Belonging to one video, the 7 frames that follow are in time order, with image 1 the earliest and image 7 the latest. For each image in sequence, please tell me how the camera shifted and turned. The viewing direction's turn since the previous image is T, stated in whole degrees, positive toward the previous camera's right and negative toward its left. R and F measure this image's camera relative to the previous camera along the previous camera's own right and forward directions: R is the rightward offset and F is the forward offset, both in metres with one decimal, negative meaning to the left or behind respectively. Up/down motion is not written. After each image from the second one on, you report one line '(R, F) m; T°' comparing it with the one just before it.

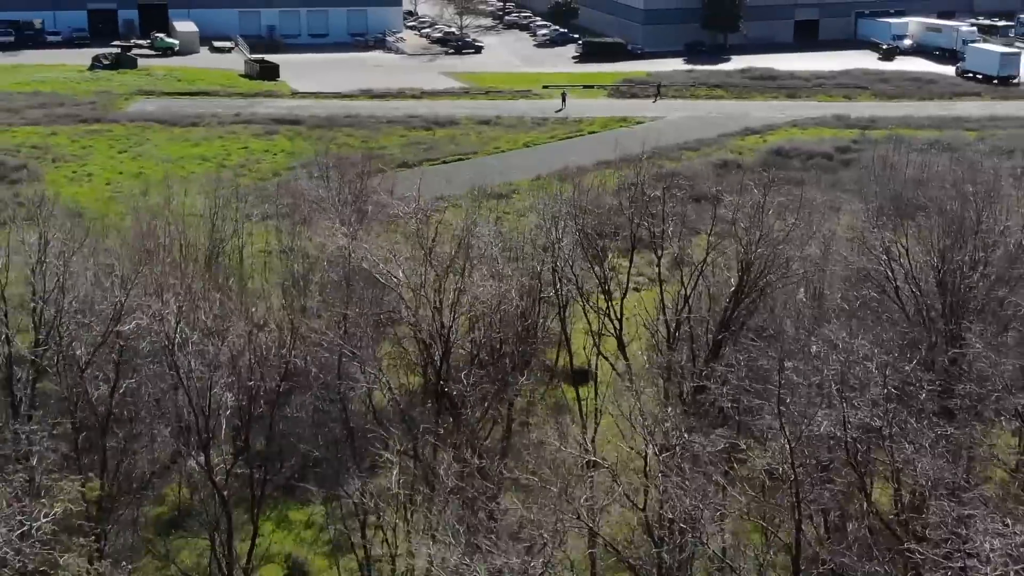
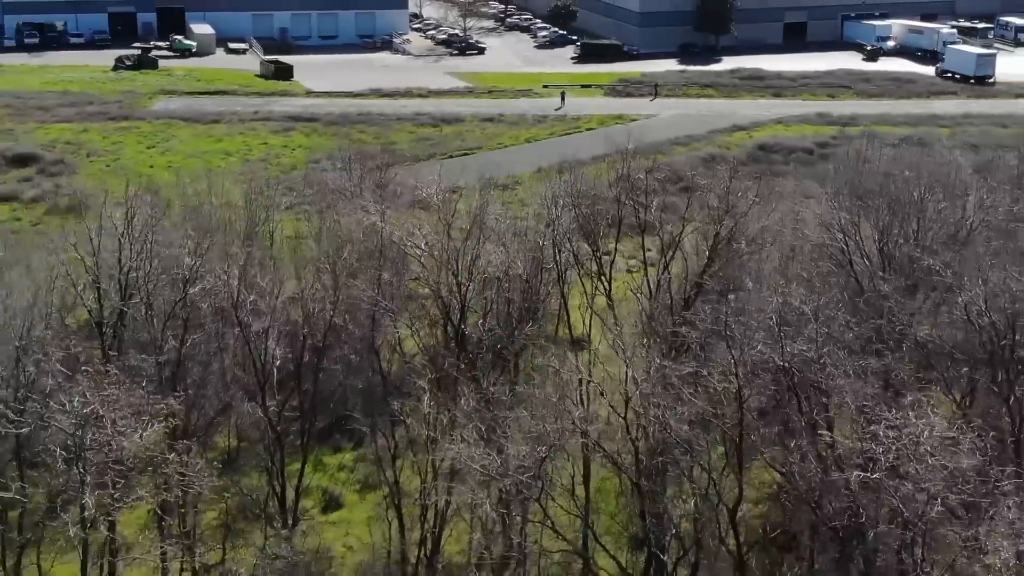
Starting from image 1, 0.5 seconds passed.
(-0.1, -2.1) m; 0°
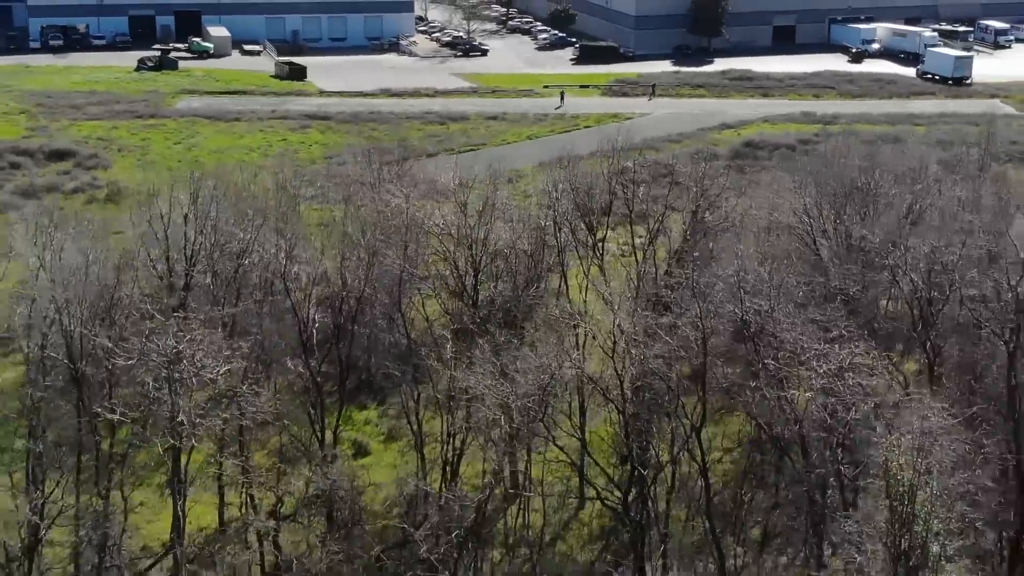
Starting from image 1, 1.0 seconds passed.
(-0.1, -2.2) m; 0°
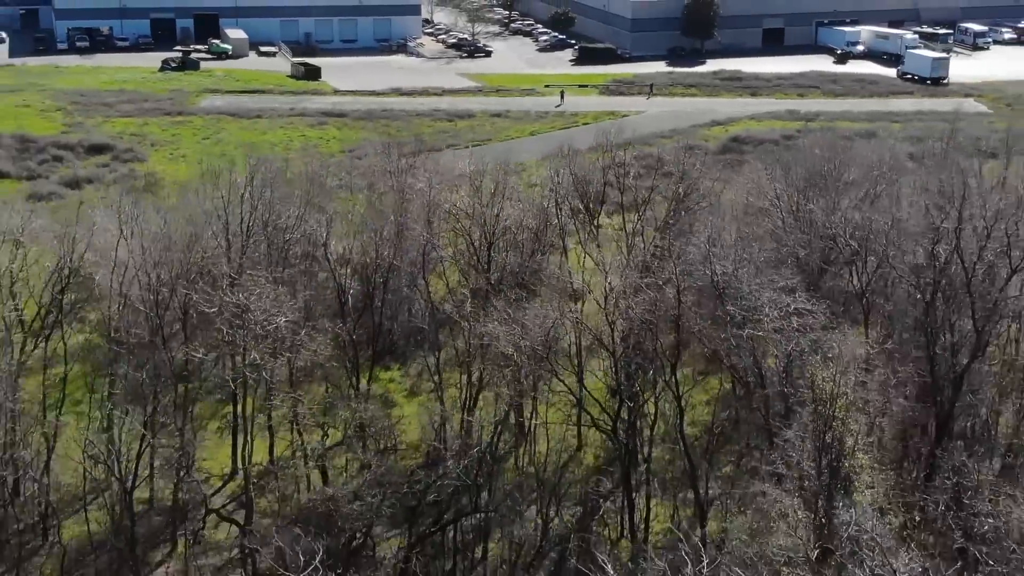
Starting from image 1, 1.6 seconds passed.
(-0.1, -2.5) m; 0°
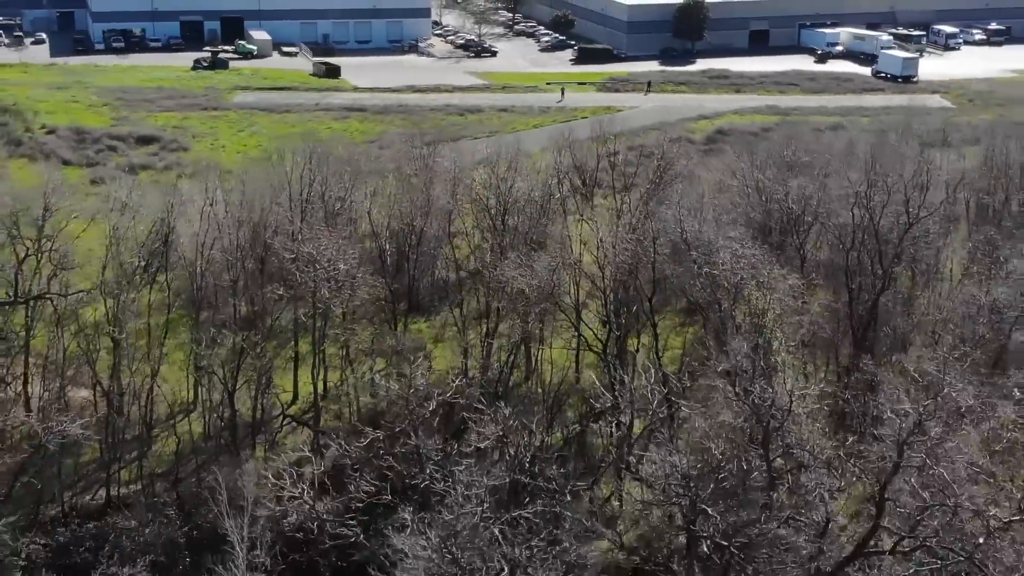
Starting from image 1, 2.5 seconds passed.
(-0.2, -3.9) m; 0°
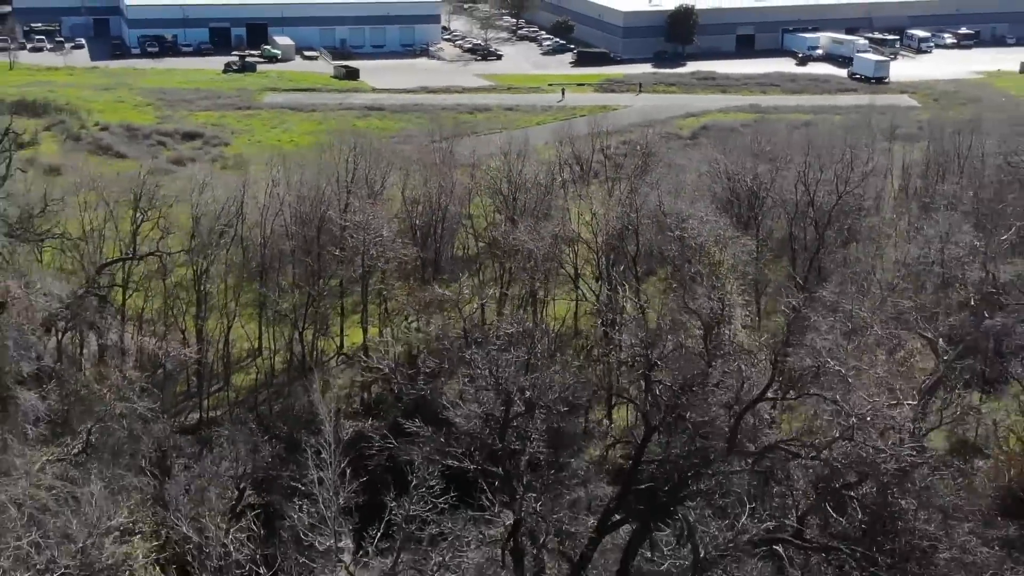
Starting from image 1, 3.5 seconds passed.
(-0.2, -4.4) m; 0°
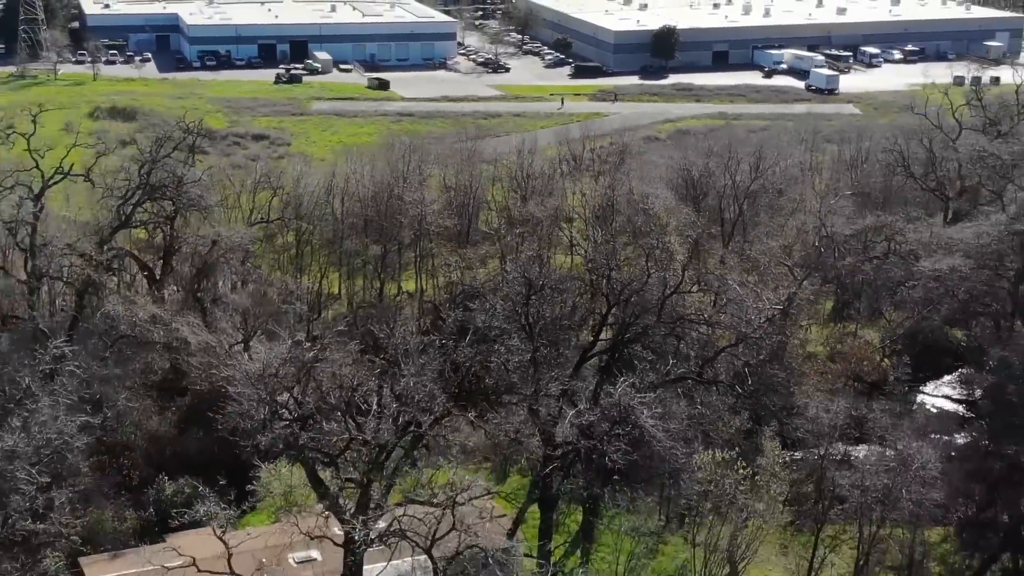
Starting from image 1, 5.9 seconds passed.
(-0.3, -9.5) m; 0°
